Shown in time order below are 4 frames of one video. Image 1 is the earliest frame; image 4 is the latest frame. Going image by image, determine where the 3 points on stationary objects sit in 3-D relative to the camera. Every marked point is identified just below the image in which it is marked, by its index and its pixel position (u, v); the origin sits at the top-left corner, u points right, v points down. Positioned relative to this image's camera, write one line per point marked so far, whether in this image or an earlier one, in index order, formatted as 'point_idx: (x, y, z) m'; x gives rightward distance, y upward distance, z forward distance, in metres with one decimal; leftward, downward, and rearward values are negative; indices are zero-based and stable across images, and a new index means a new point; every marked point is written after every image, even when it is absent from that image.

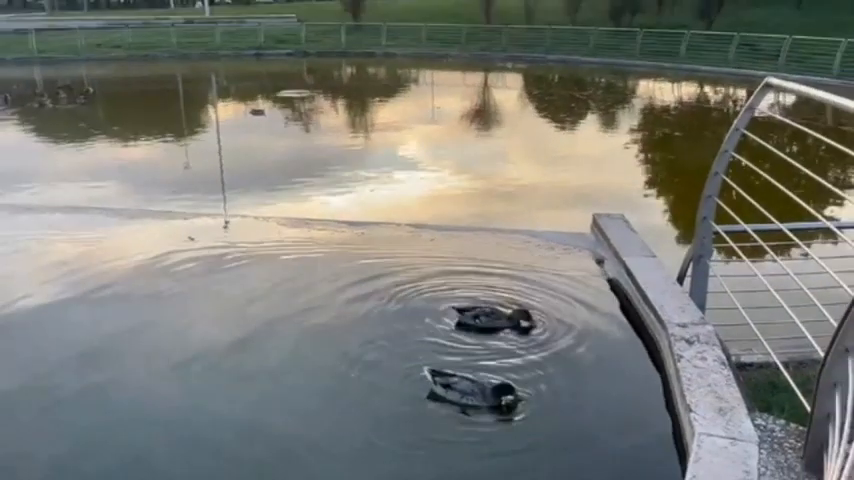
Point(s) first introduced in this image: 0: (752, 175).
0: (+1.8, +0.4, +7.3) m
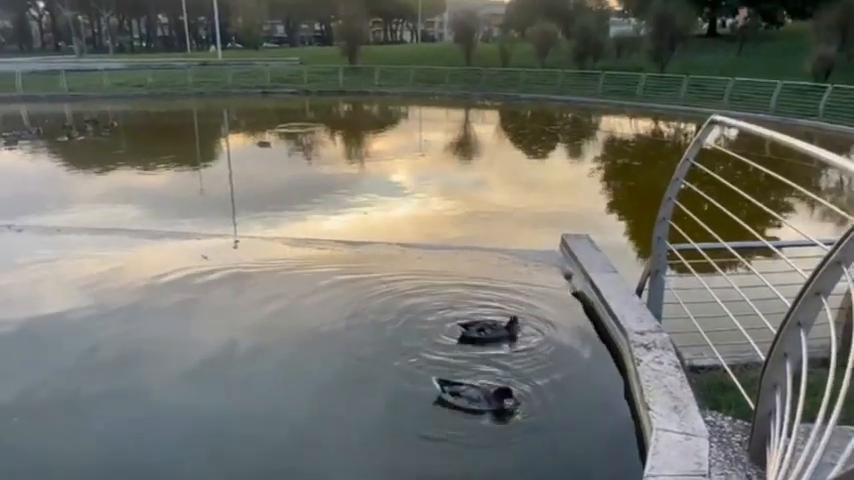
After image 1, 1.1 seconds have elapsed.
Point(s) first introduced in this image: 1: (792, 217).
0: (+1.8, +0.2, +8.2) m
1: (+2.0, +0.1, +7.2) m
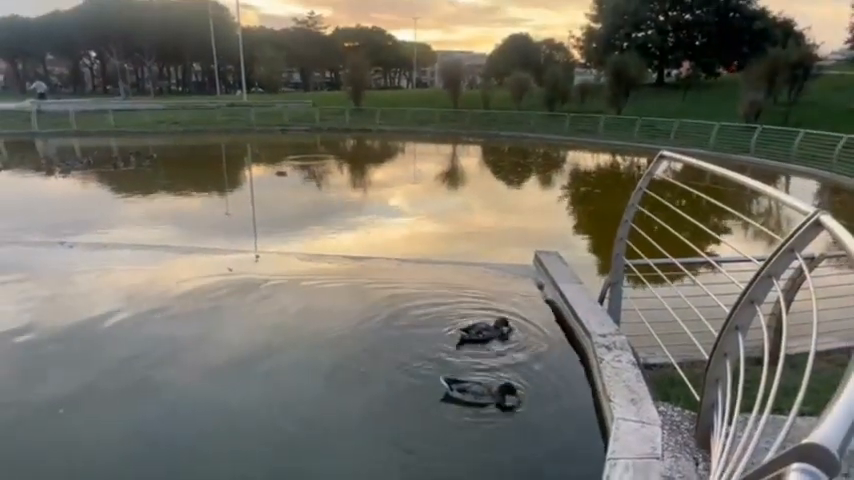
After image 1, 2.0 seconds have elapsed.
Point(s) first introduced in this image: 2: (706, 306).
0: (+1.7, +0.1, +9.5) m
1: (+2.0, 0.0, +8.5) m
2: (+1.9, -0.4, +8.6) m
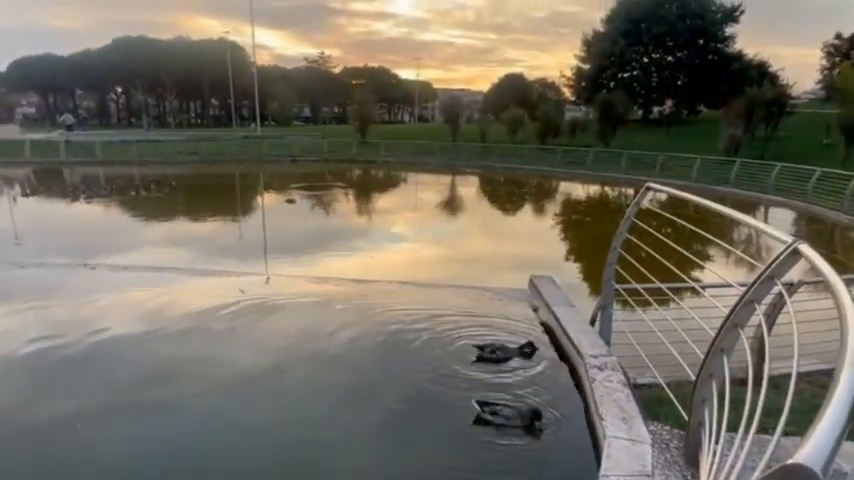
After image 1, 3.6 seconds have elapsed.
0: (+1.7, -0.1, +10.0) m
1: (+2.0, -0.2, +9.0) m
2: (+1.9, -0.6, +9.1) m
